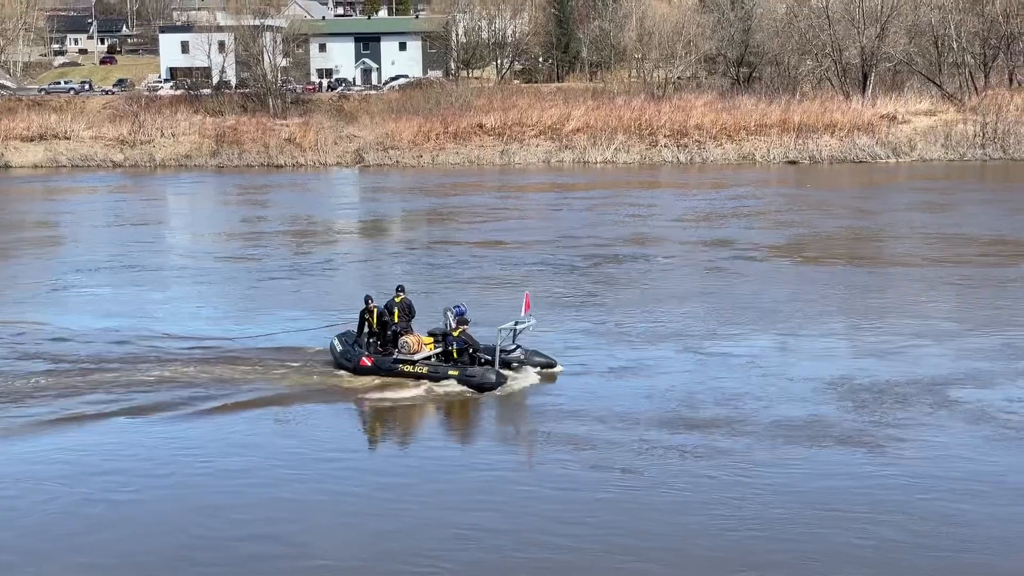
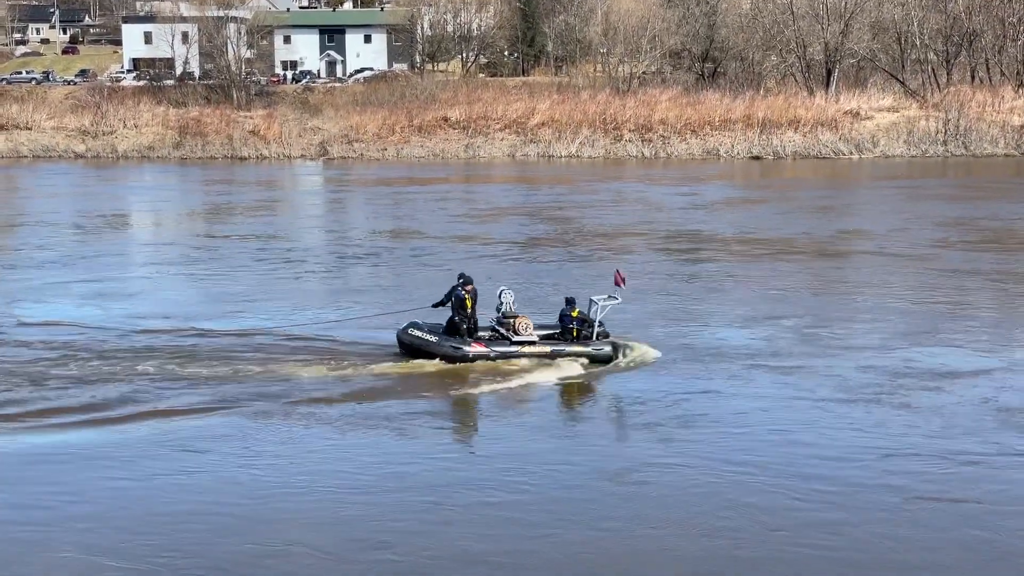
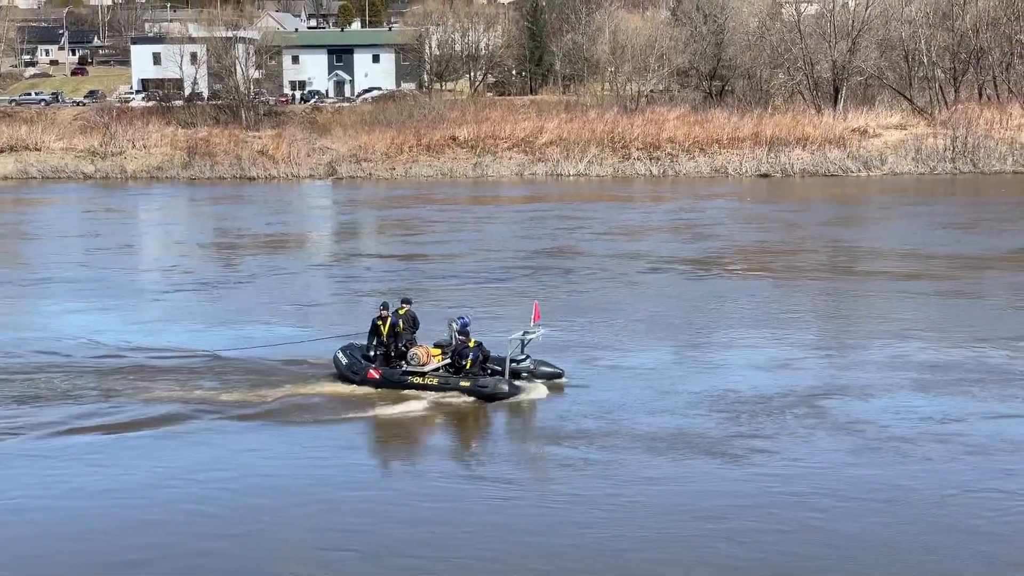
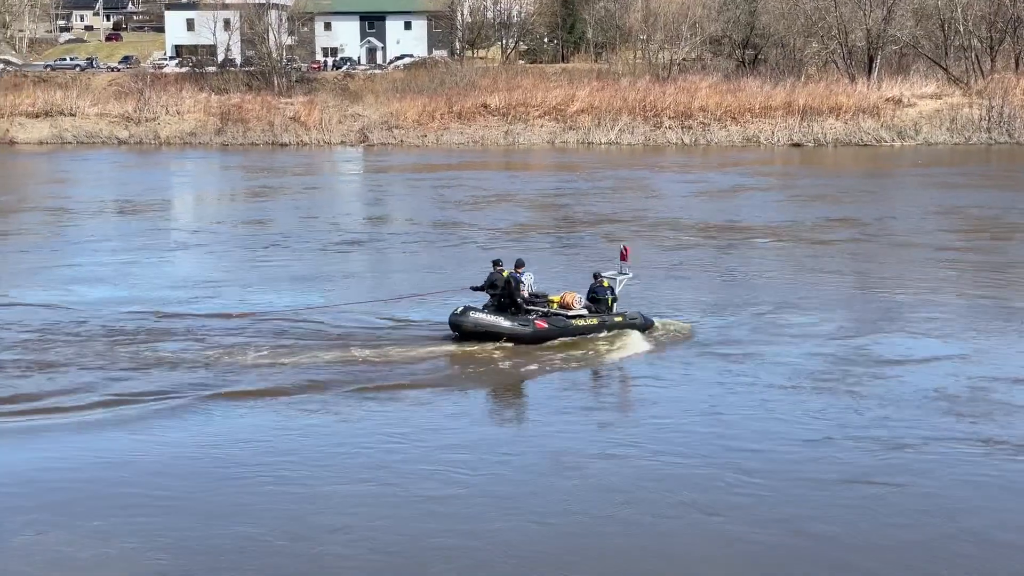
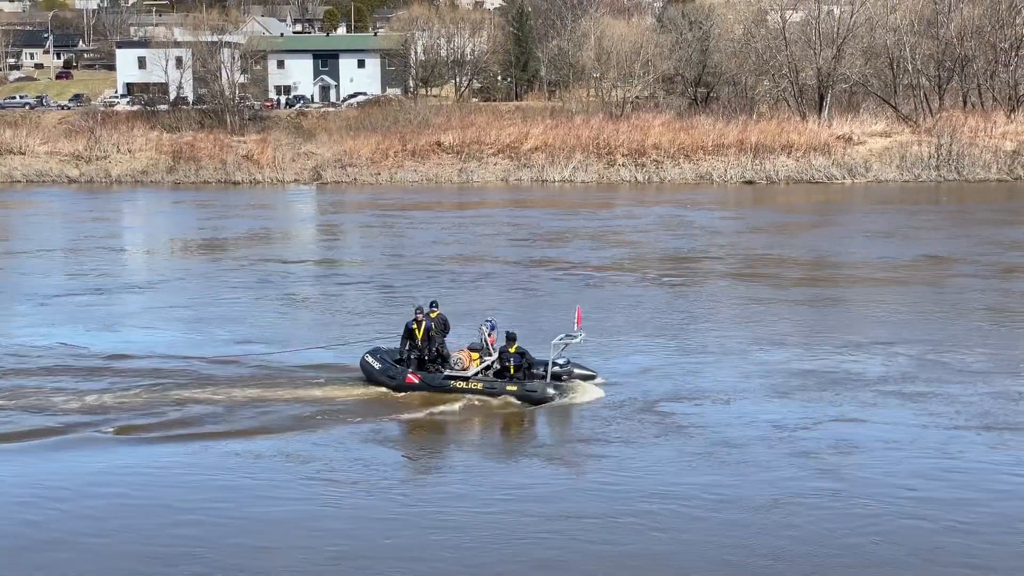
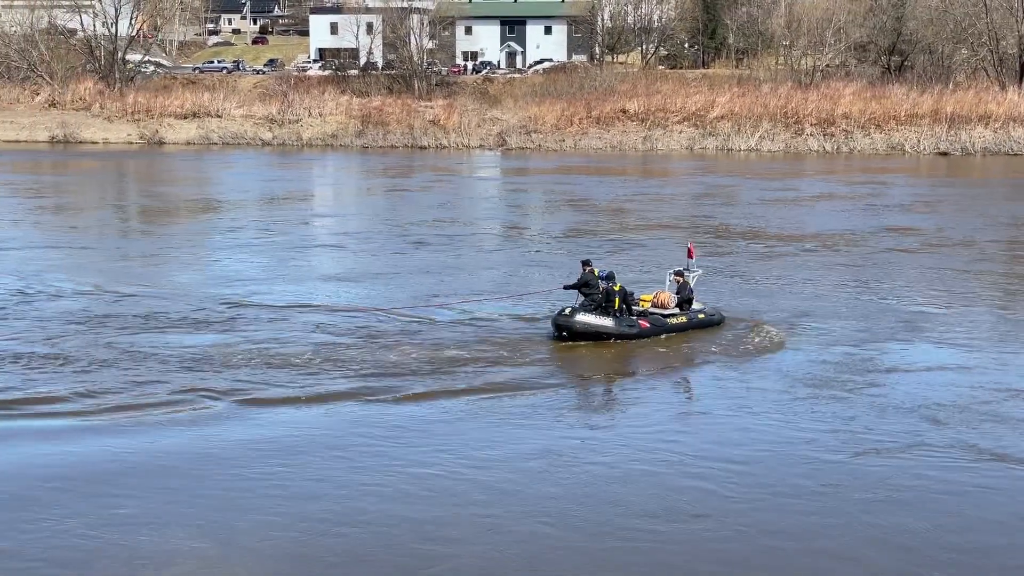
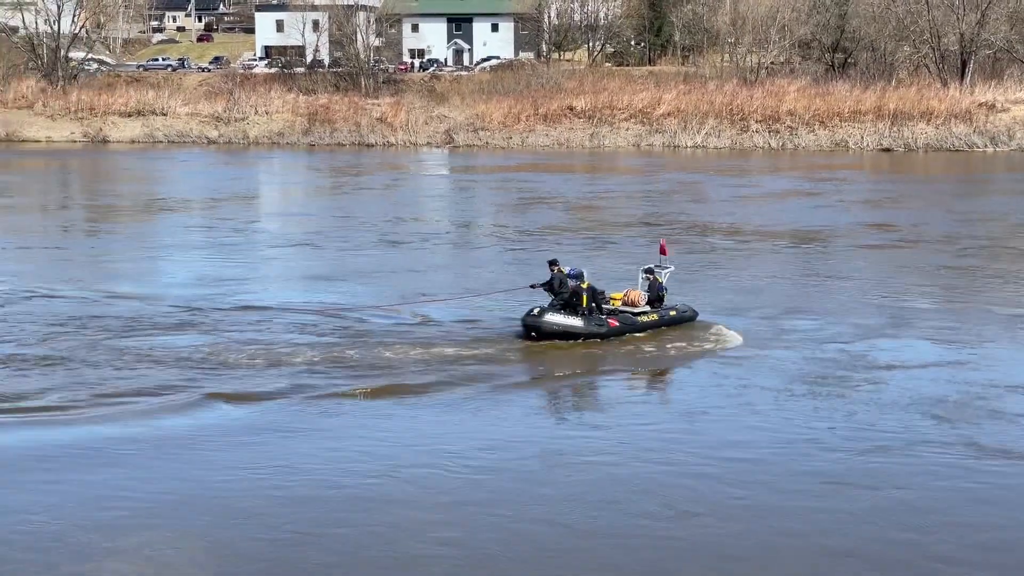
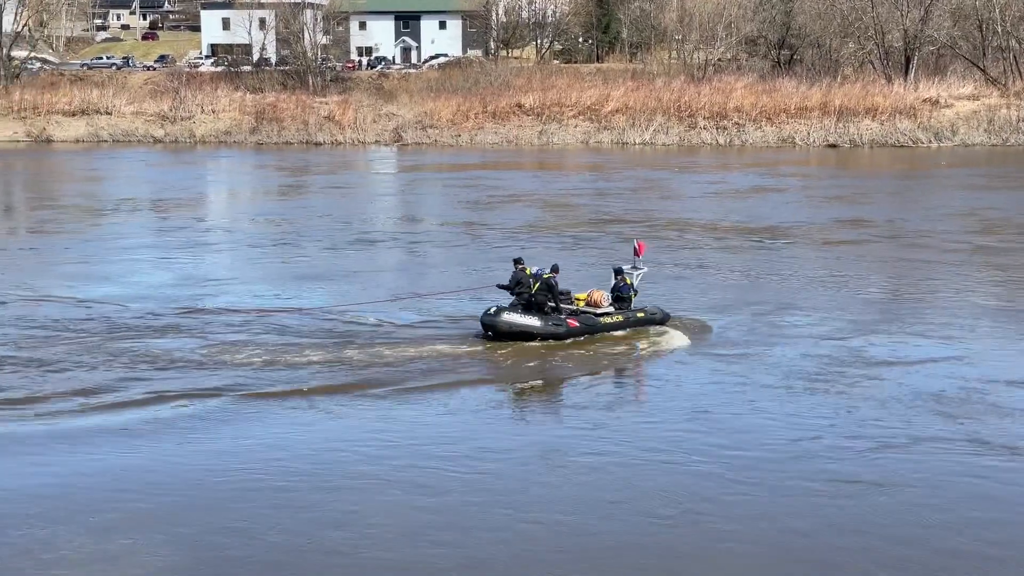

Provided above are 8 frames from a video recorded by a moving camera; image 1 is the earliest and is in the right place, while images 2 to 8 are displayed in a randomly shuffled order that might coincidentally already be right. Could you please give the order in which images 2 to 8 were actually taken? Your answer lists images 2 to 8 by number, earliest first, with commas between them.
3, 5, 2, 4, 8, 7, 6
